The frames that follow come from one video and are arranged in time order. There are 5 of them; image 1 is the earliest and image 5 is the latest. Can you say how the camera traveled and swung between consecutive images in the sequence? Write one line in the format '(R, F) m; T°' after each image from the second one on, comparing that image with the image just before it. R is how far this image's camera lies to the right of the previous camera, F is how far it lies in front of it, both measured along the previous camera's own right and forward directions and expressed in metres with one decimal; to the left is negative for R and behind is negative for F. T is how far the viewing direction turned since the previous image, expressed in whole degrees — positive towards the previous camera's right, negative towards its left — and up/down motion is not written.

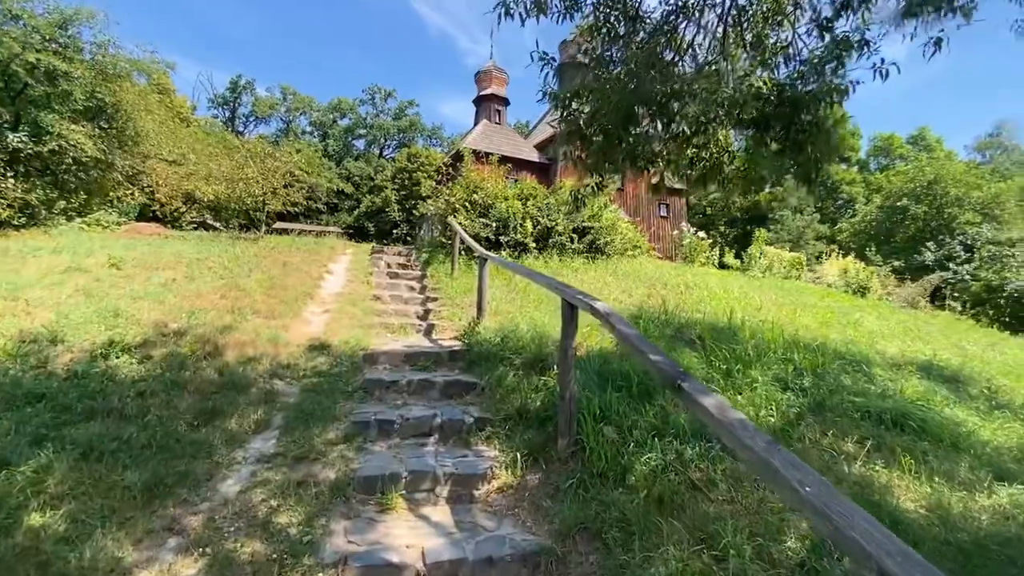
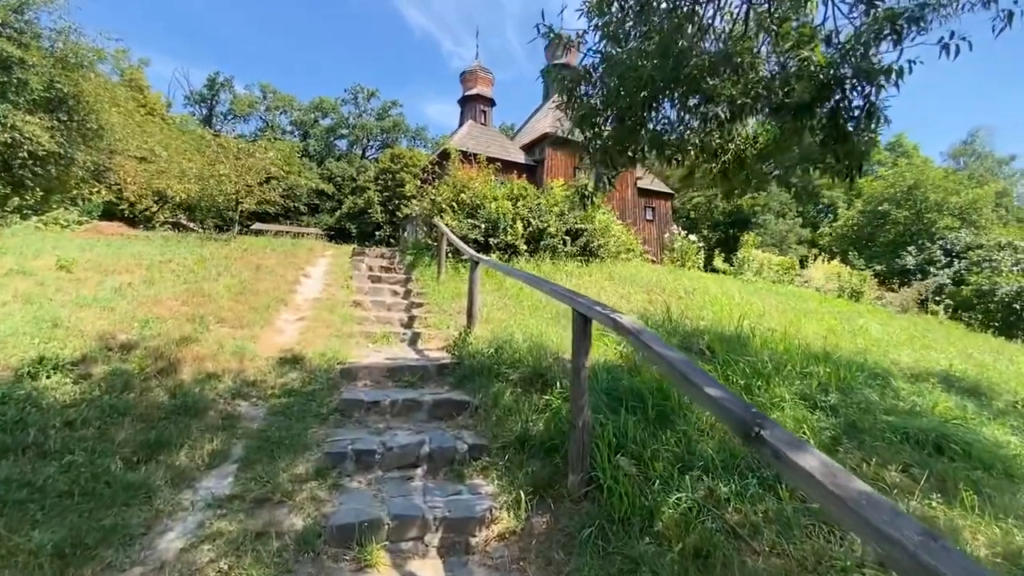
(-0.1, +0.4) m; +2°
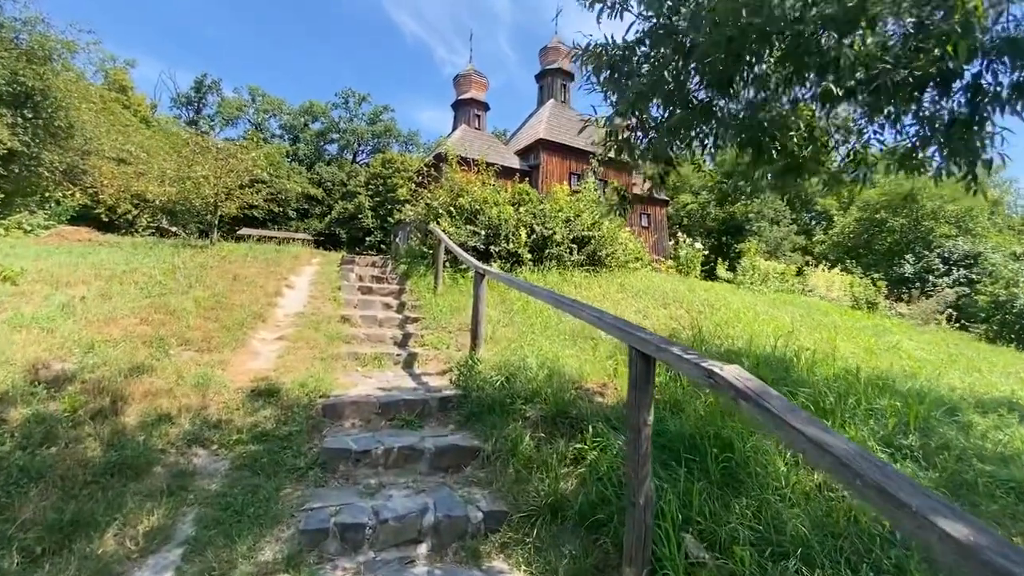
(-0.2, +0.6) m; +1°
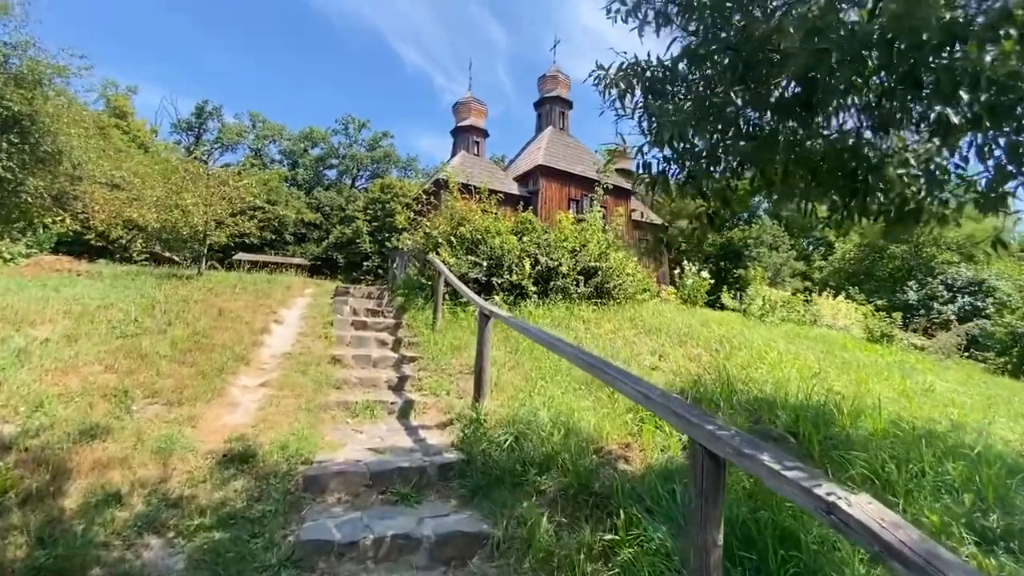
(-0.1, +0.4) m; 0°
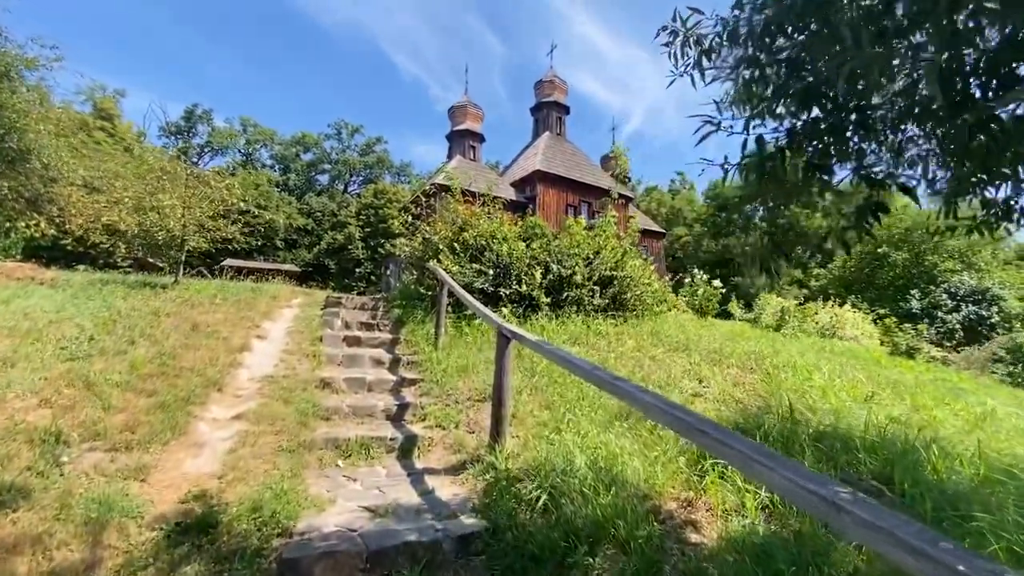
(-0.2, +0.7) m; +1°
